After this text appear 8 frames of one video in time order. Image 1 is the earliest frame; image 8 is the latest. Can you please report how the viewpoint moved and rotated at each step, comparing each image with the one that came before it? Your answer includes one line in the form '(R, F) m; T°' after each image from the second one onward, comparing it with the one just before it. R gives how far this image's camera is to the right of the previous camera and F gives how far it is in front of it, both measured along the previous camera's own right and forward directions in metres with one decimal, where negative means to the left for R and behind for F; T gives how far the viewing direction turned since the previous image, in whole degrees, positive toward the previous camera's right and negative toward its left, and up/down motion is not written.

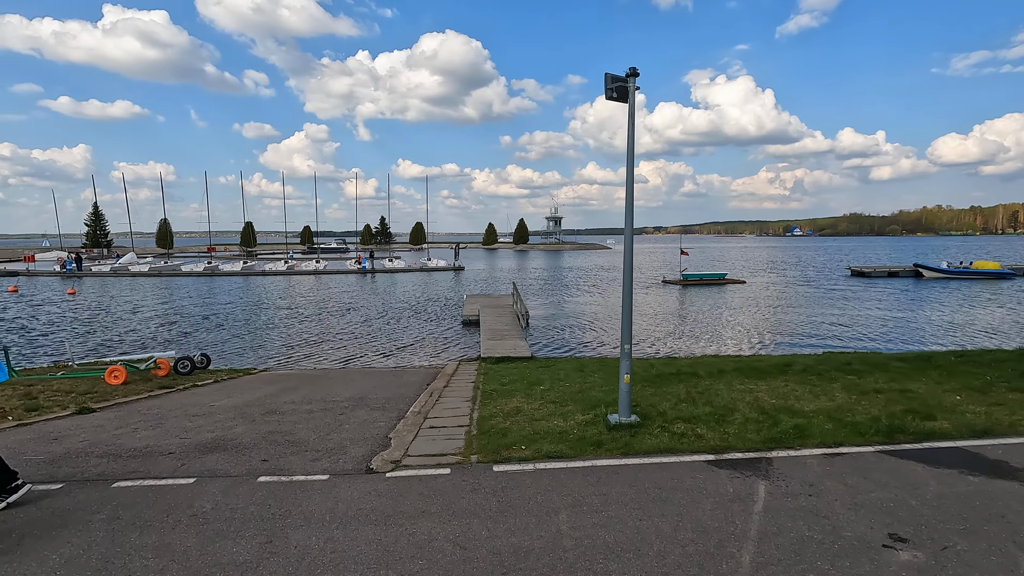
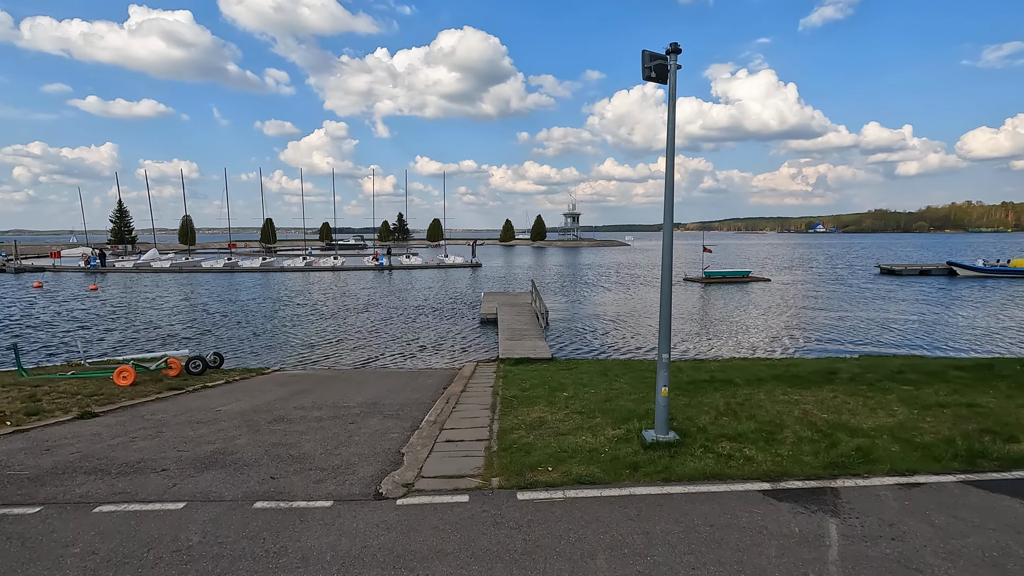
(-0.1, +0.5) m; -2°
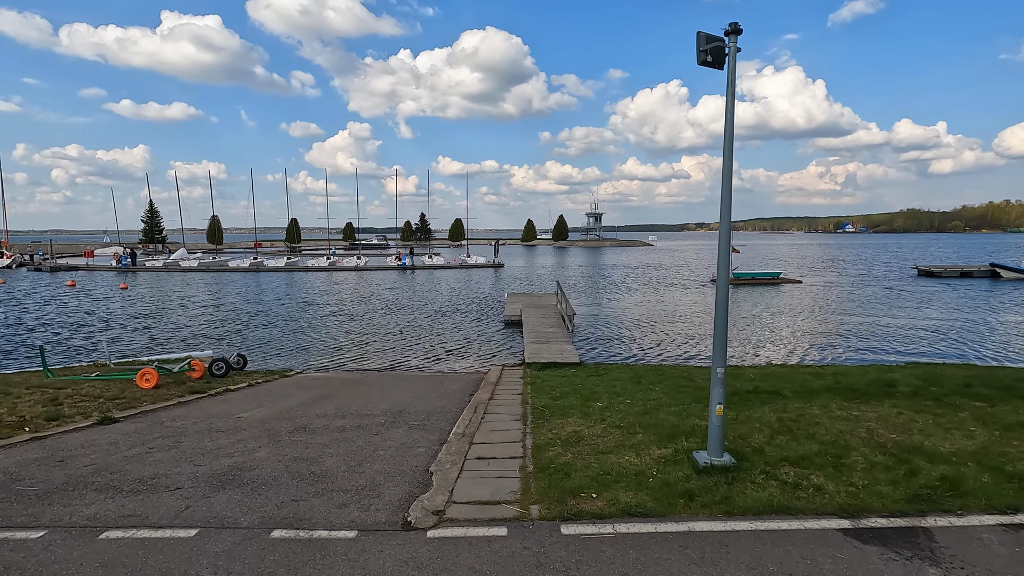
(-0.1, +0.4) m; -2°
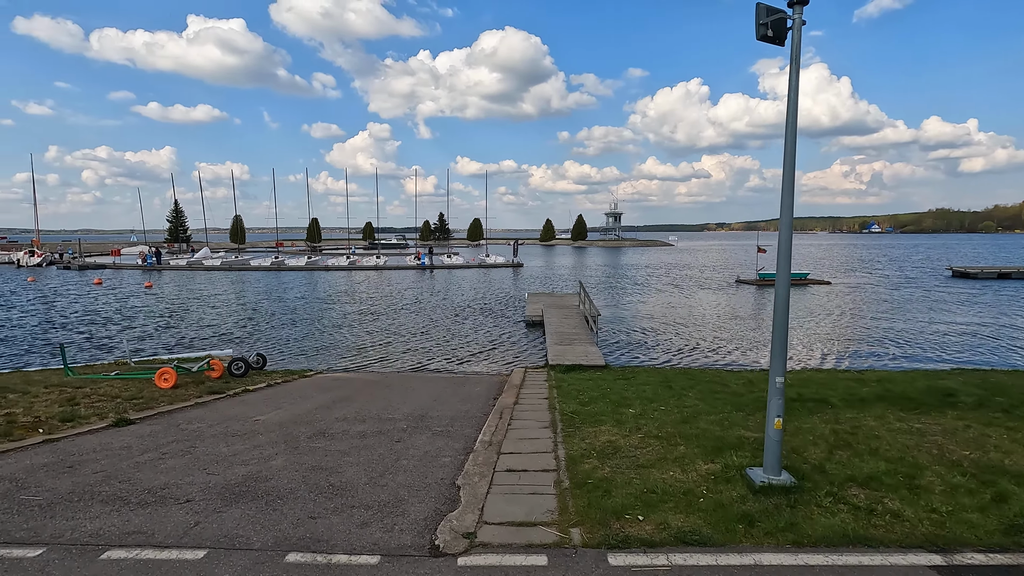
(-0.1, +0.4) m; -2°
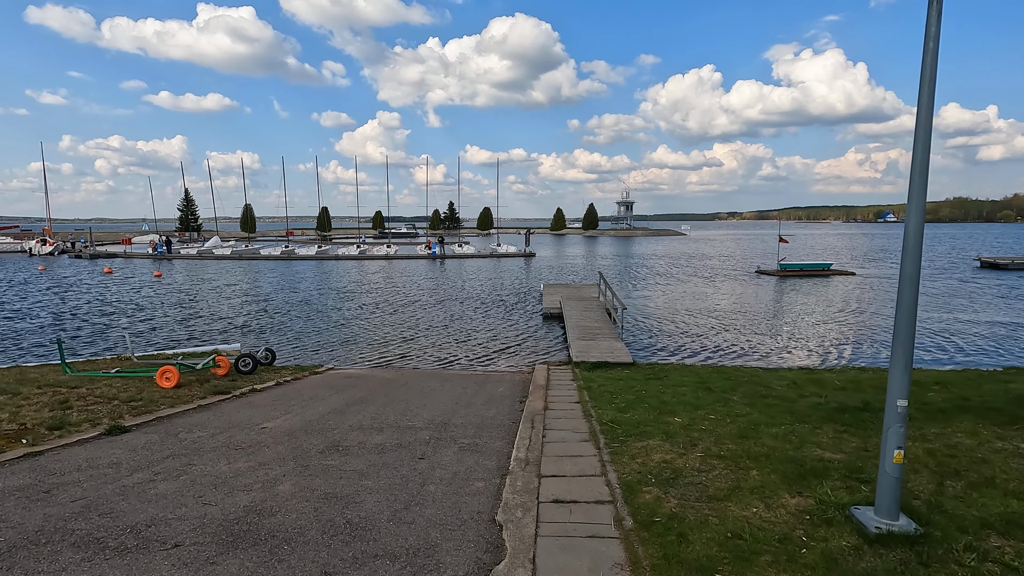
(-0.3, +0.7) m; -1°
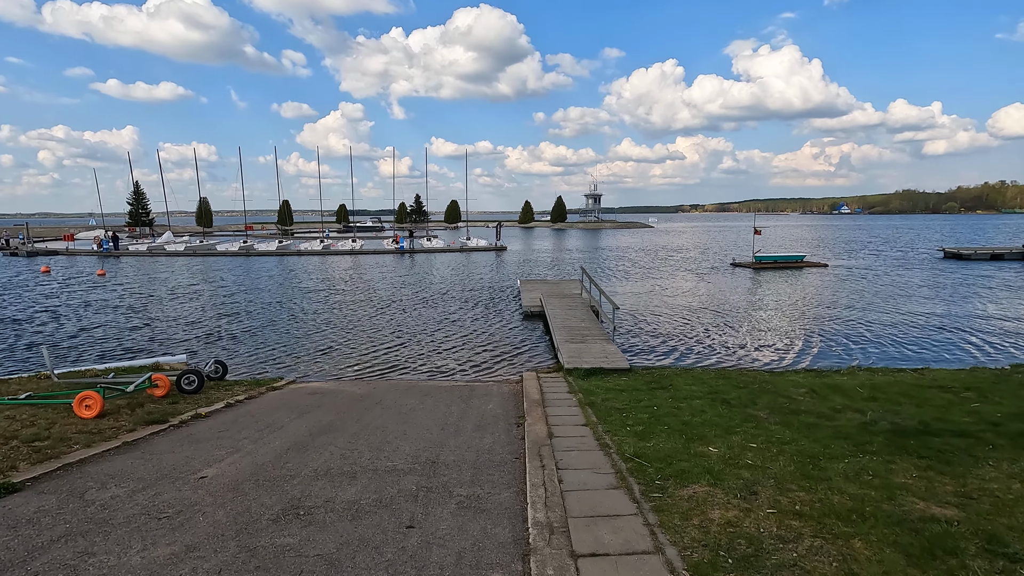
(-0.3, +1.2) m; +3°
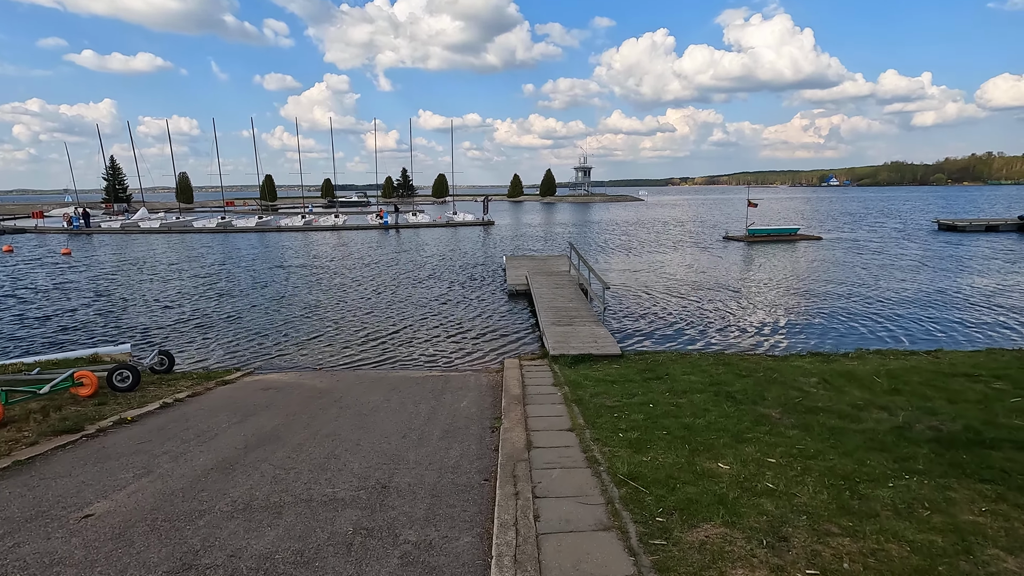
(+0.2, +1.1) m; +1°
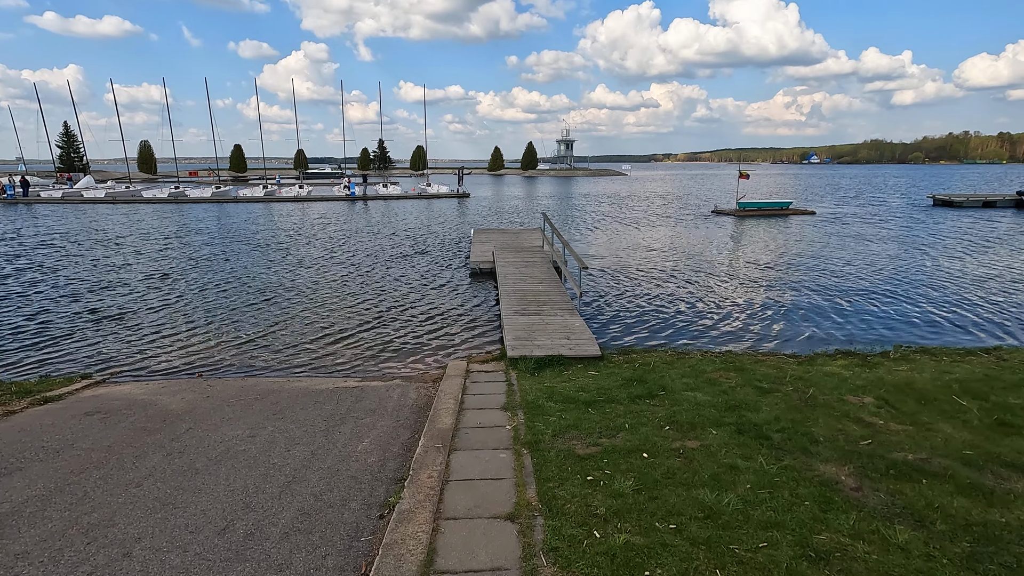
(+0.5, +2.5) m; +2°
